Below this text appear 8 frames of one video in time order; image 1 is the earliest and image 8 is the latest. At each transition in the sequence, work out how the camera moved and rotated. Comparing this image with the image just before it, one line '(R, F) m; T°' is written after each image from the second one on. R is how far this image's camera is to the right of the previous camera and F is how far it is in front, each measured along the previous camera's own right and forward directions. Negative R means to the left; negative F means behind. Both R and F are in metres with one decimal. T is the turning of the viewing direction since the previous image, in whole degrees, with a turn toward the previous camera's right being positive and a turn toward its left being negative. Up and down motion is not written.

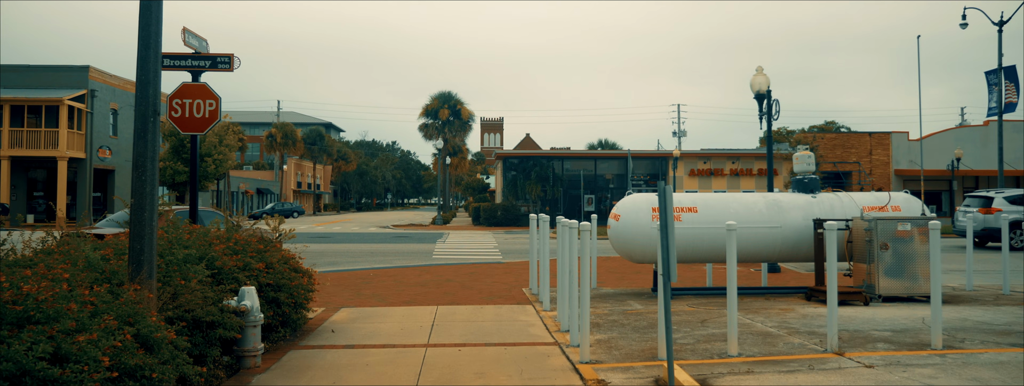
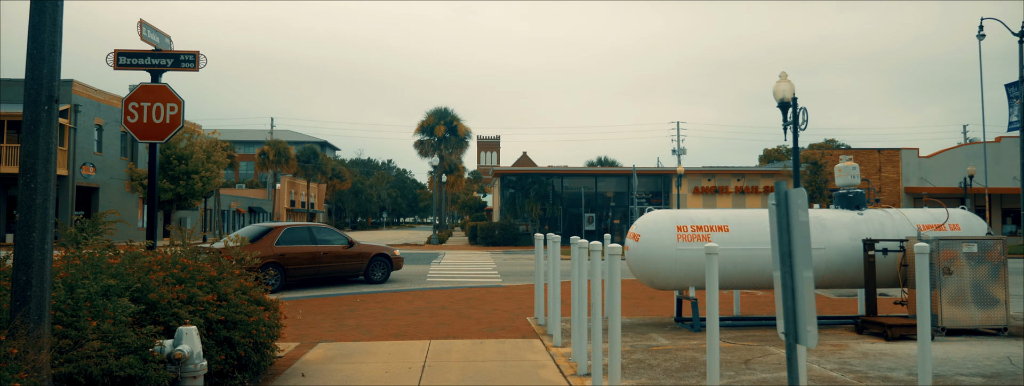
(-0.1, +1.3) m; 0°
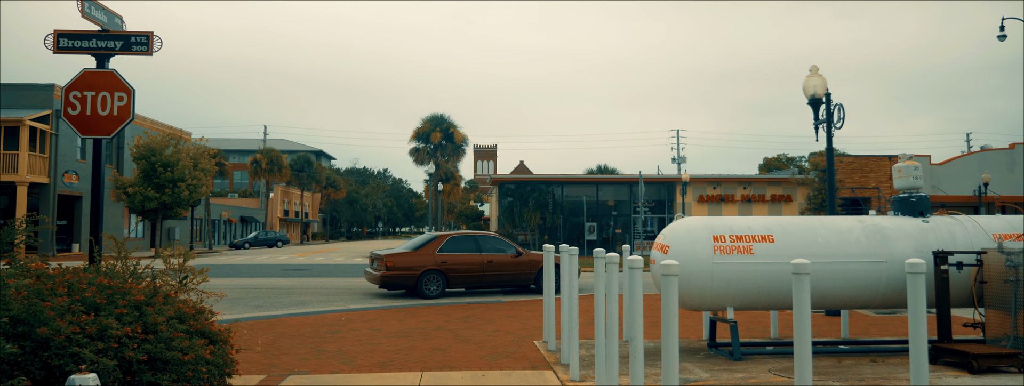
(-0.1, +1.3) m; 0°
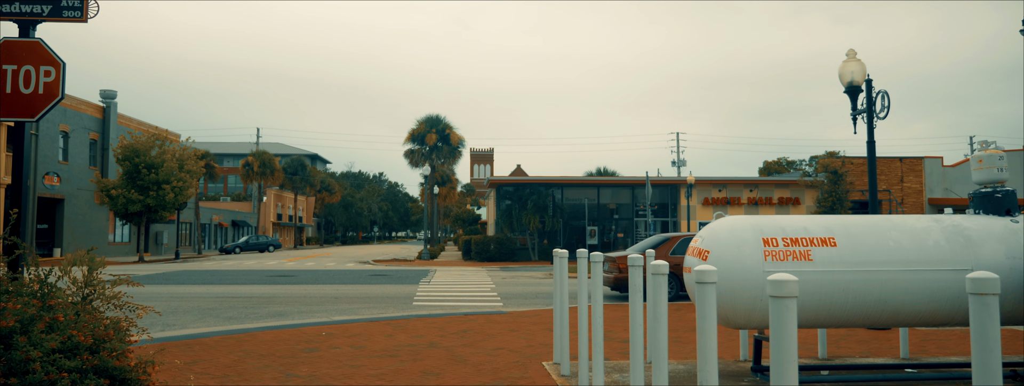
(-0.1, +1.3) m; 0°
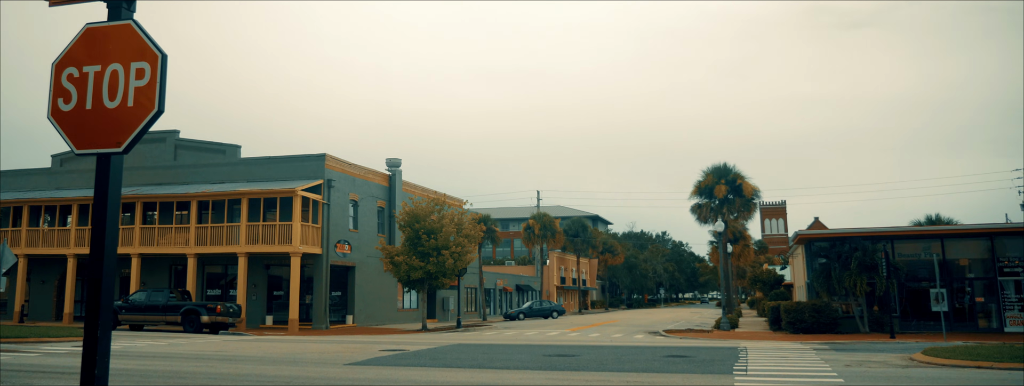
(-1.0, +4.3) m; -24°
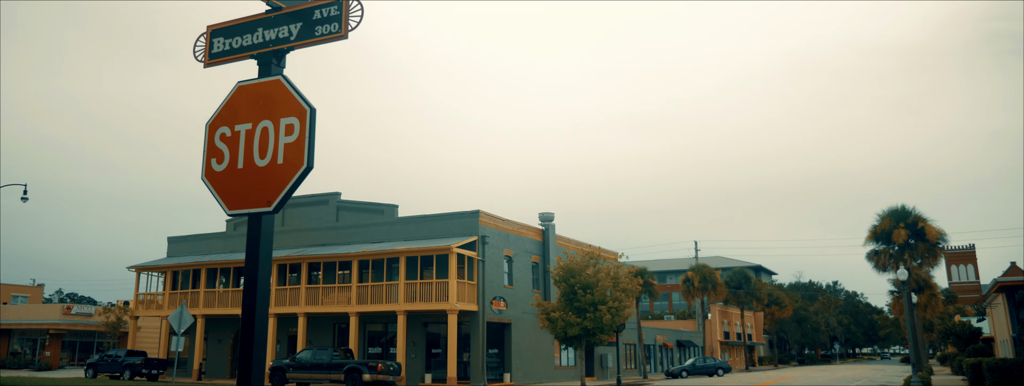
(-0.1, +0.5) m; -13°
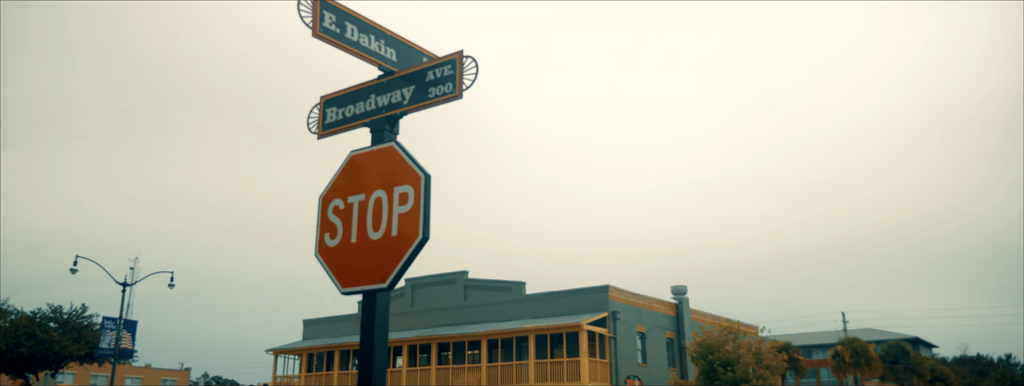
(0.0, +0.3) m; -11°
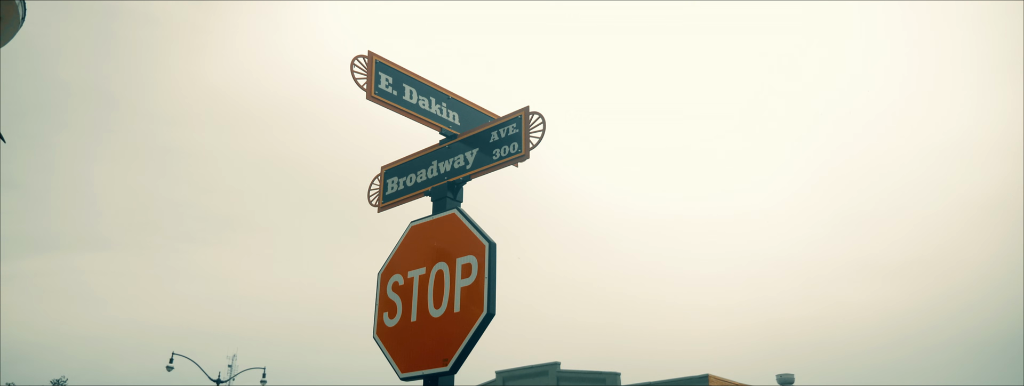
(0.0, +0.2) m; -7°
